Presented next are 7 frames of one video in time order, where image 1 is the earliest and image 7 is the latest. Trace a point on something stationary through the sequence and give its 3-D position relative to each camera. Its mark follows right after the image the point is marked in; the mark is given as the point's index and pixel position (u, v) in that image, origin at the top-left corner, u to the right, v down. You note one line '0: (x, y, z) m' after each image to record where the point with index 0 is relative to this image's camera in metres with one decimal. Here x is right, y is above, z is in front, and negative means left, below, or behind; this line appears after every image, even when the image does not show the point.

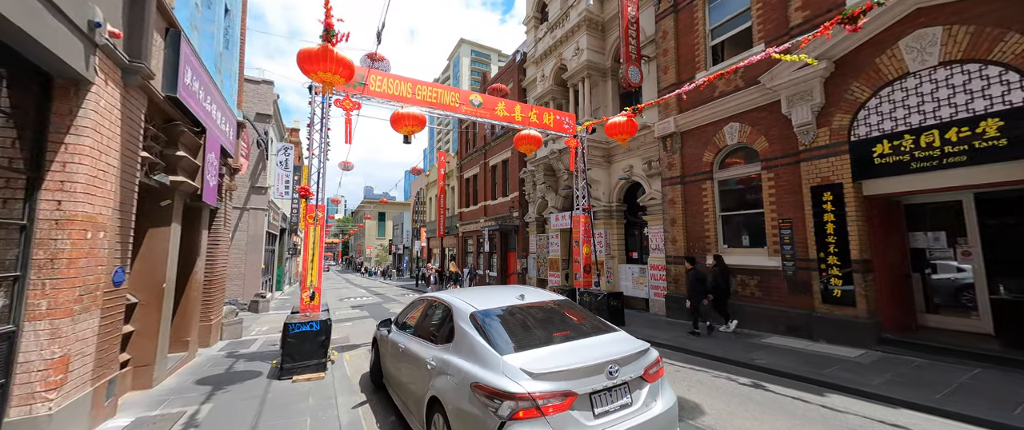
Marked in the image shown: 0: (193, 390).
0: (-4.9, -2.7, +5.4) m
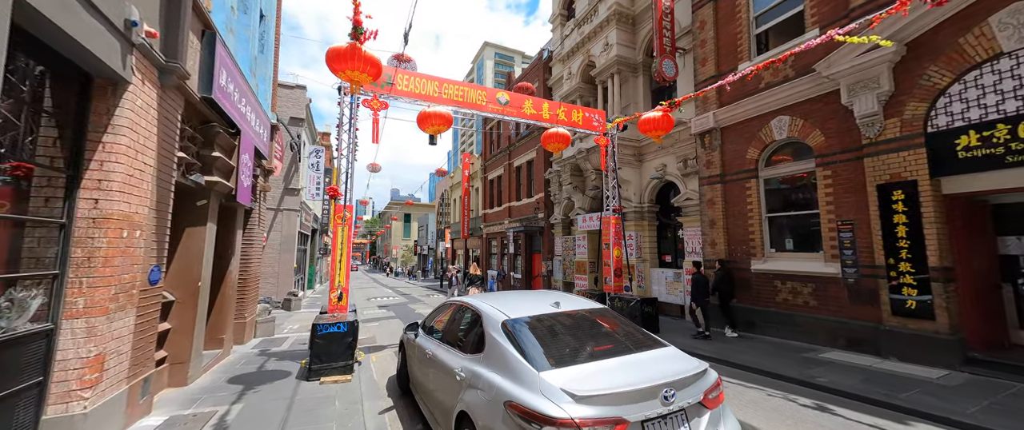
0: (-4.4, -2.7, +5.4) m
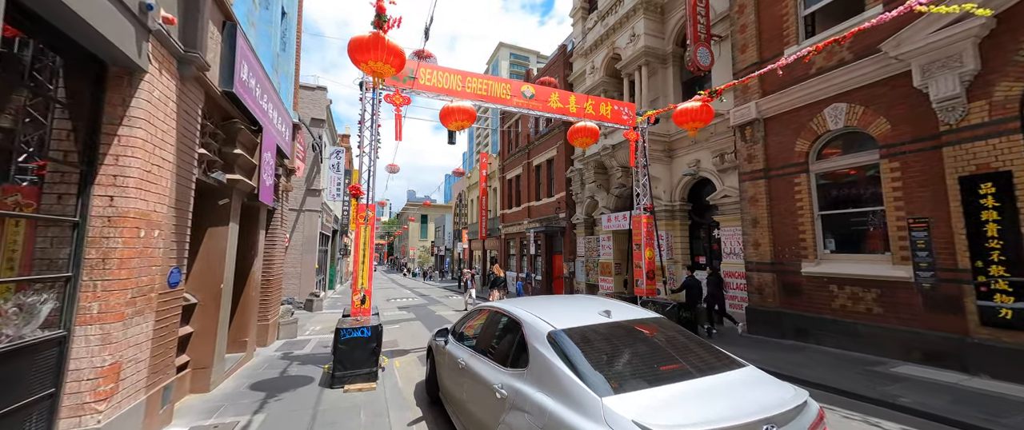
0: (-3.9, -2.7, +5.2) m
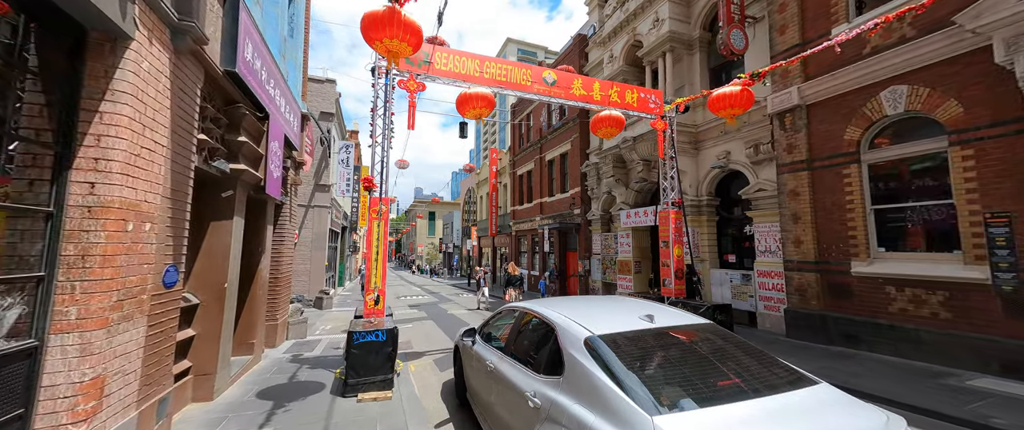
0: (-3.5, -2.6, +4.8) m
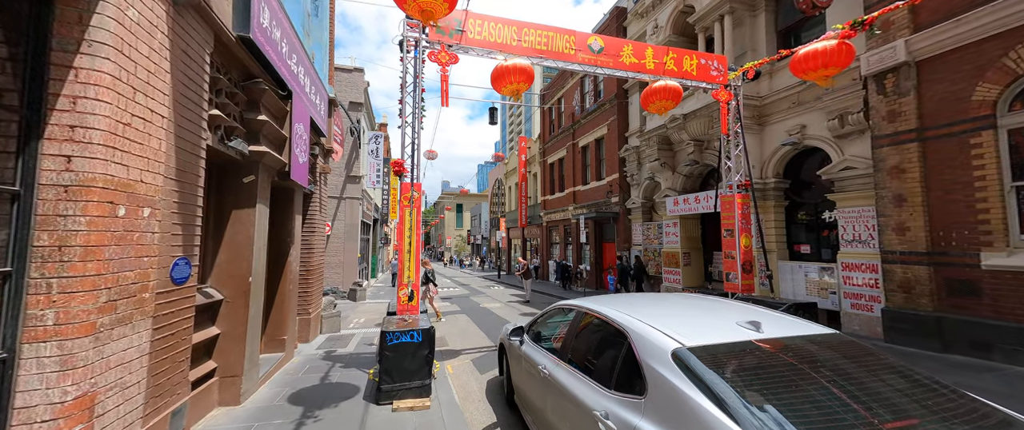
0: (-2.8, -2.4, +4.3) m
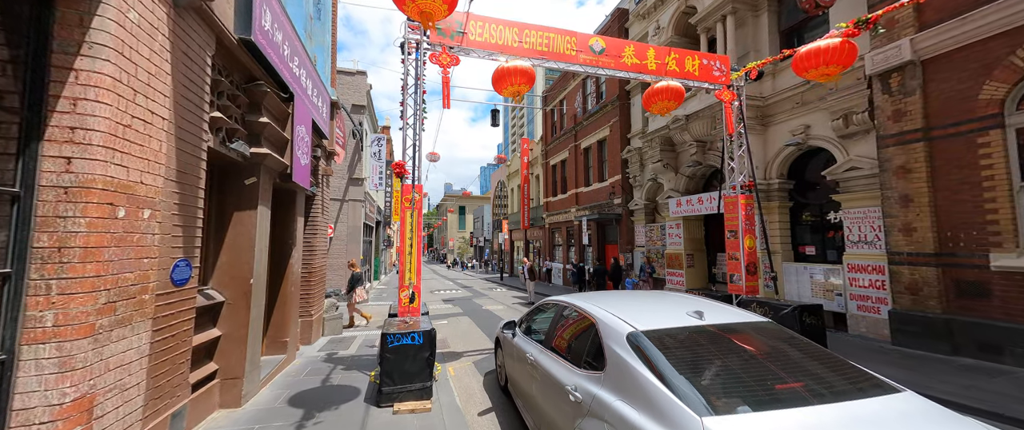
0: (-2.8, -2.4, +4.3) m
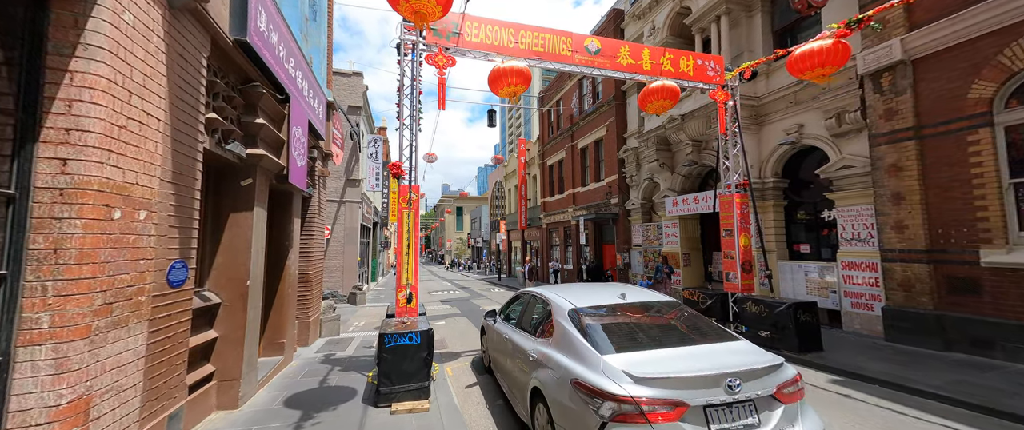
0: (-2.8, -2.4, +4.3) m
